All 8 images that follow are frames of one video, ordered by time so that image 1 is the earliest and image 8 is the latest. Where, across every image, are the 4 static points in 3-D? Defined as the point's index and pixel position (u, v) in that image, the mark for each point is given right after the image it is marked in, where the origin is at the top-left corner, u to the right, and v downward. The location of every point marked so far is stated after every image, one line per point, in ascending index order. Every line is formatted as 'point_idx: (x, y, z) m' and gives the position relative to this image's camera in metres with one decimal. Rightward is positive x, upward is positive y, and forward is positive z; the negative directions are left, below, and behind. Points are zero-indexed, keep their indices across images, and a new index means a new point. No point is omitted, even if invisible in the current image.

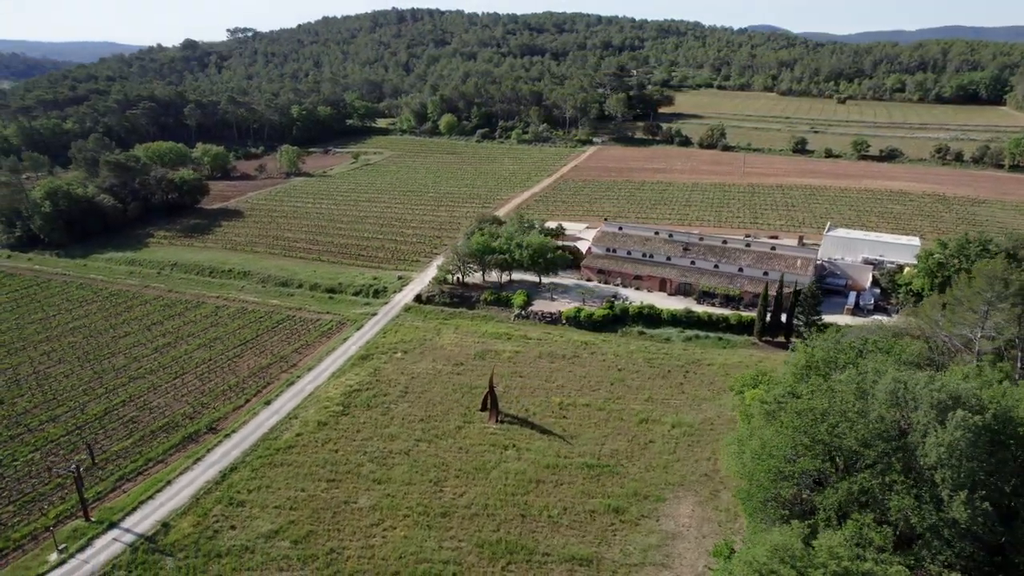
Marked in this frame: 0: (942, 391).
0: (+12.3, -3.0, +18.3) m
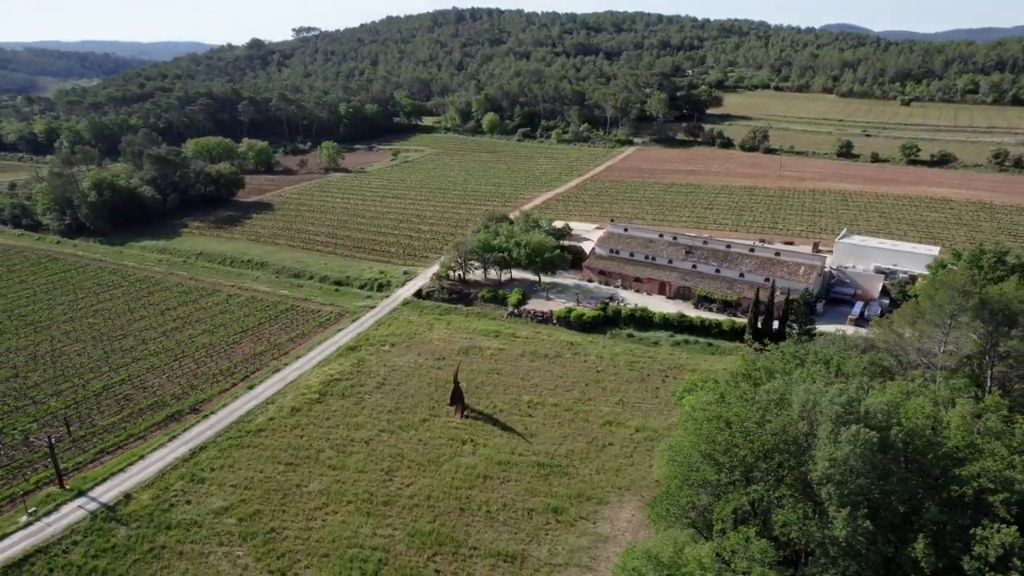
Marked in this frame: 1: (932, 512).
0: (+9.1, -3.2, +17.6) m
1: (+10.8, -5.8, +16.5) m
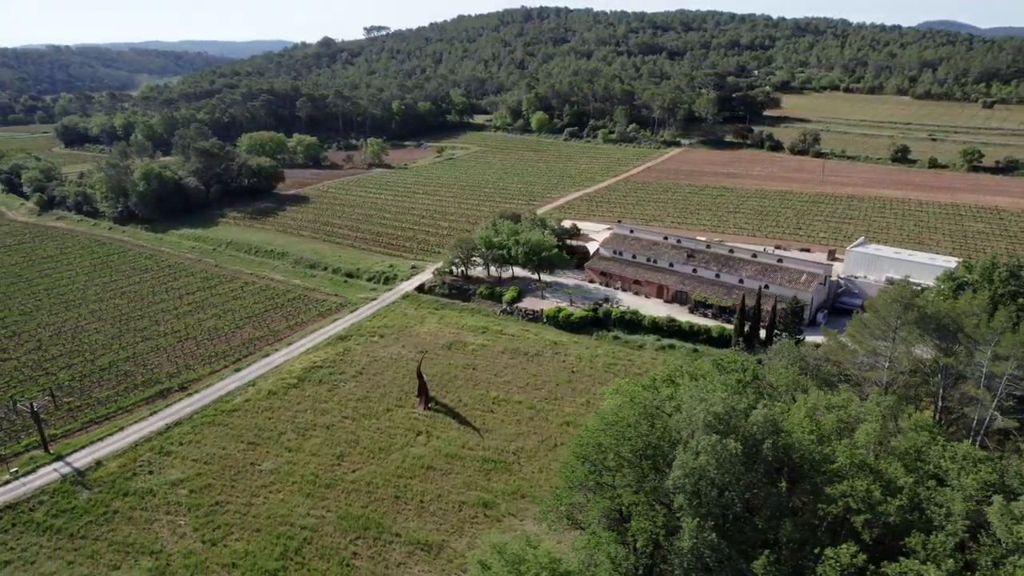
0: (+5.4, -3.3, +17.1) m
1: (+6.9, -6.0, +15.9) m
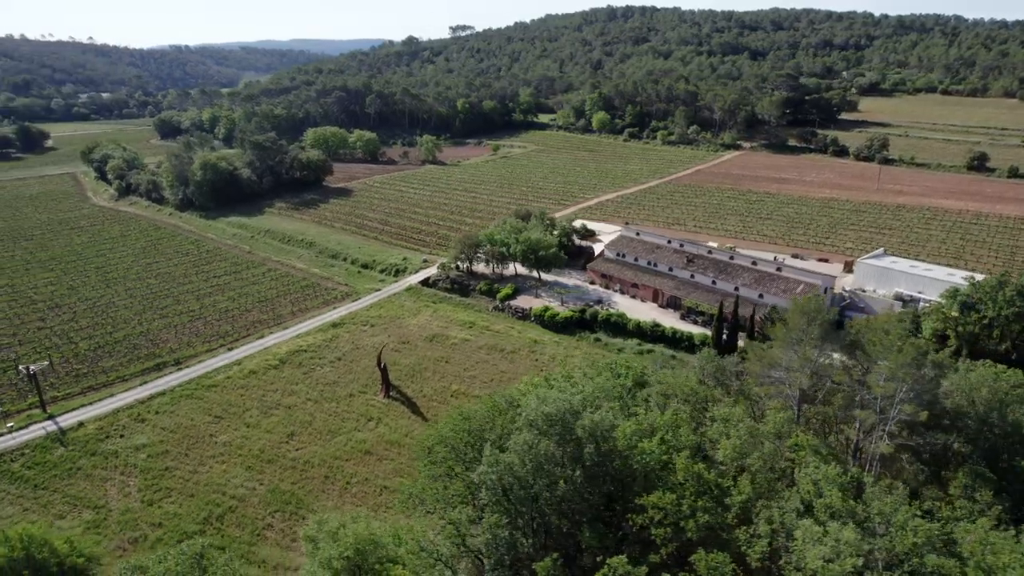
0: (+0.8, -3.3, +17.1) m
1: (+2.0, -6.0, +15.7) m
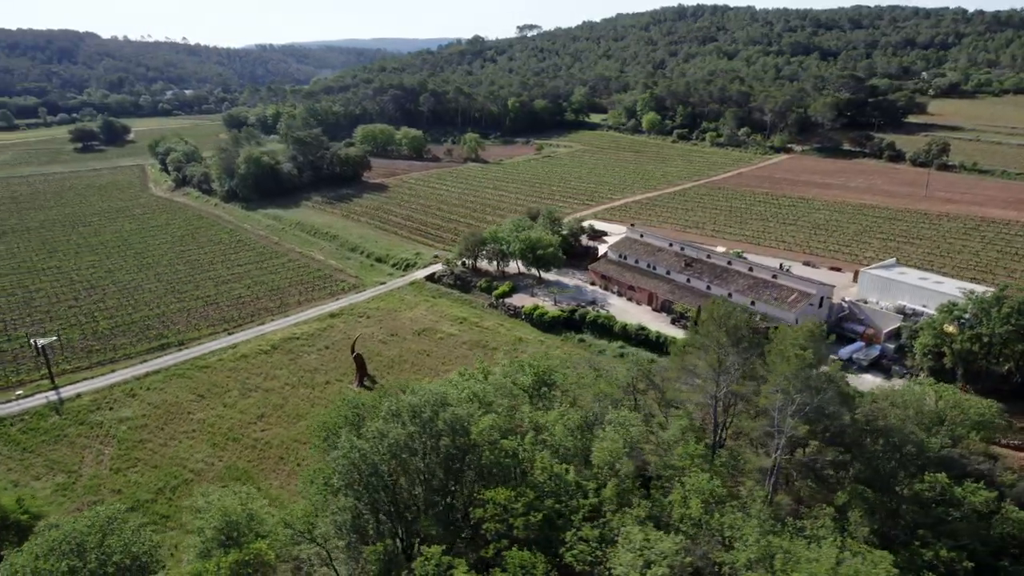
0: (-2.9, -3.2, +17.6) m
1: (-2.0, -5.9, +16.1) m
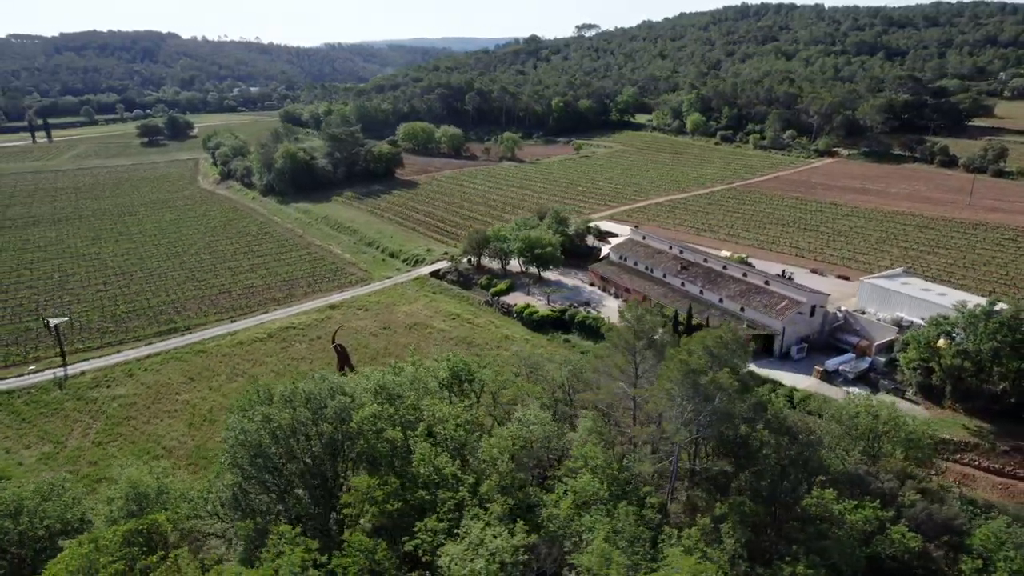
0: (-6.0, -2.9, +18.2) m
1: (-5.3, -5.7, +16.7) m
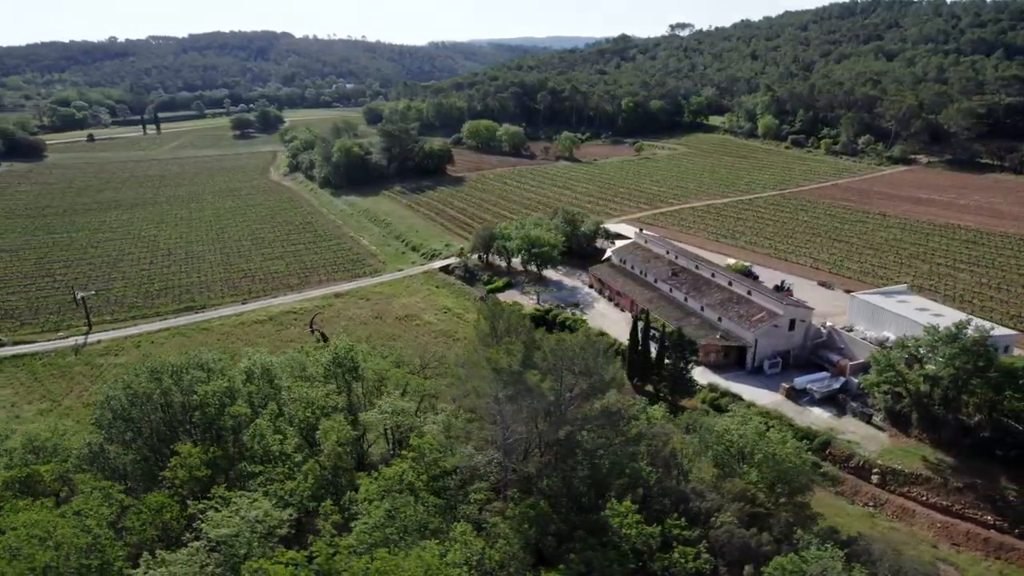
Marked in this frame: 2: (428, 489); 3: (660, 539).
0: (-10.8, -2.4, +19.9) m
1: (-10.5, -5.2, +18.2) m
2: (-2.2, -5.7, +17.8) m
3: (+3.8, -6.2, +15.8) m
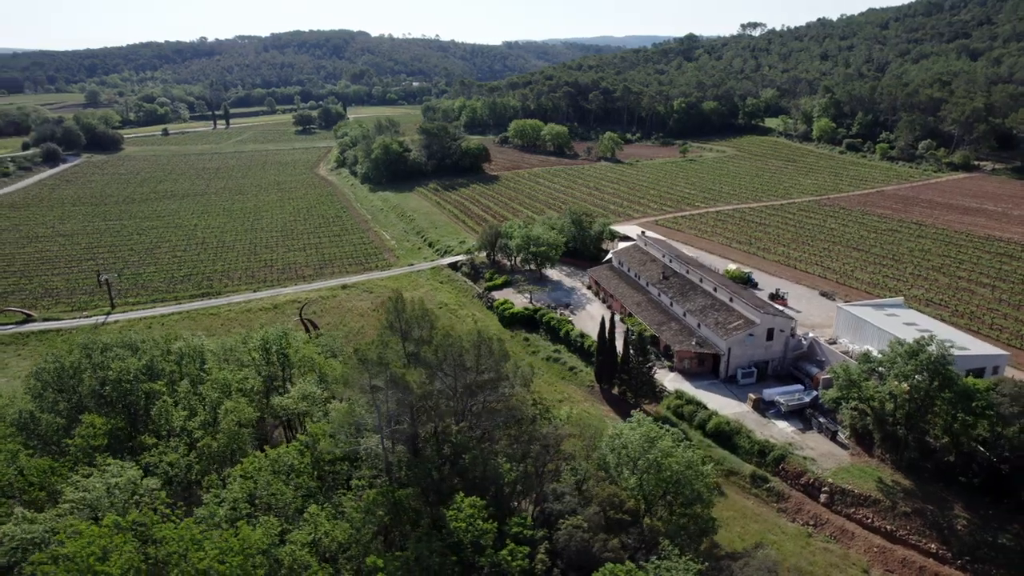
0: (-14.1, -1.8, +21.5) m
1: (-14.0, -4.6, +19.9) m
2: (-5.9, -5.5, +18.6) m
3: (-0.1, -6.2, +16.0) m
